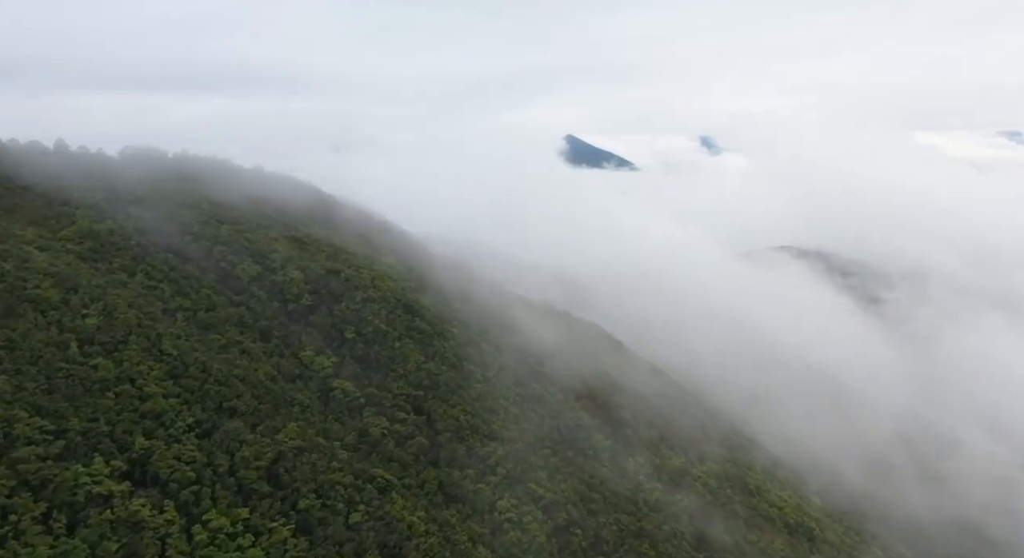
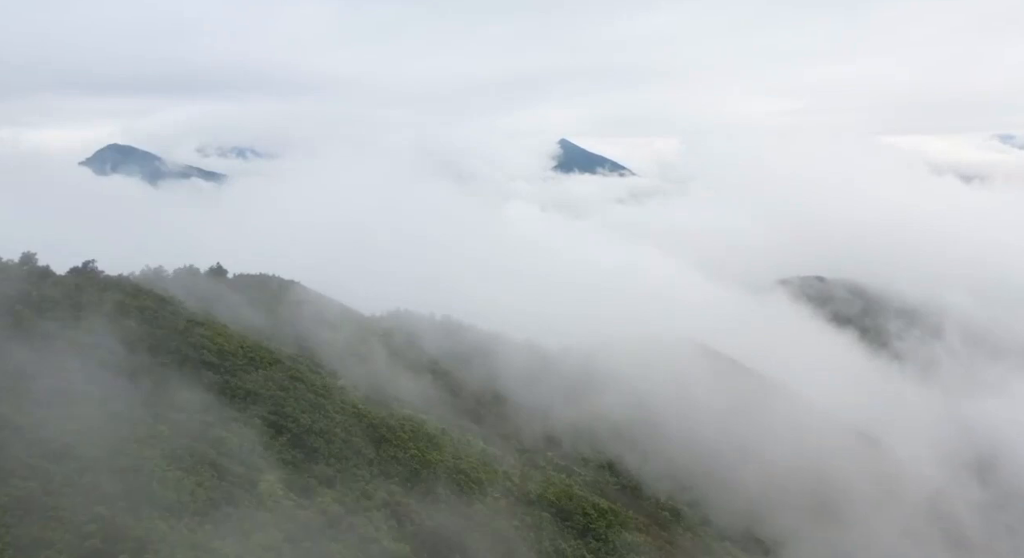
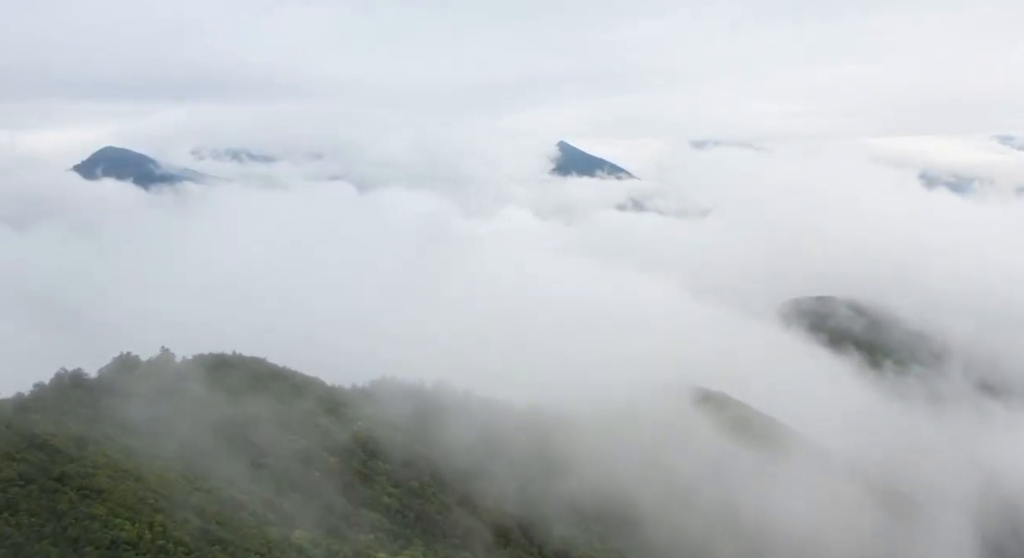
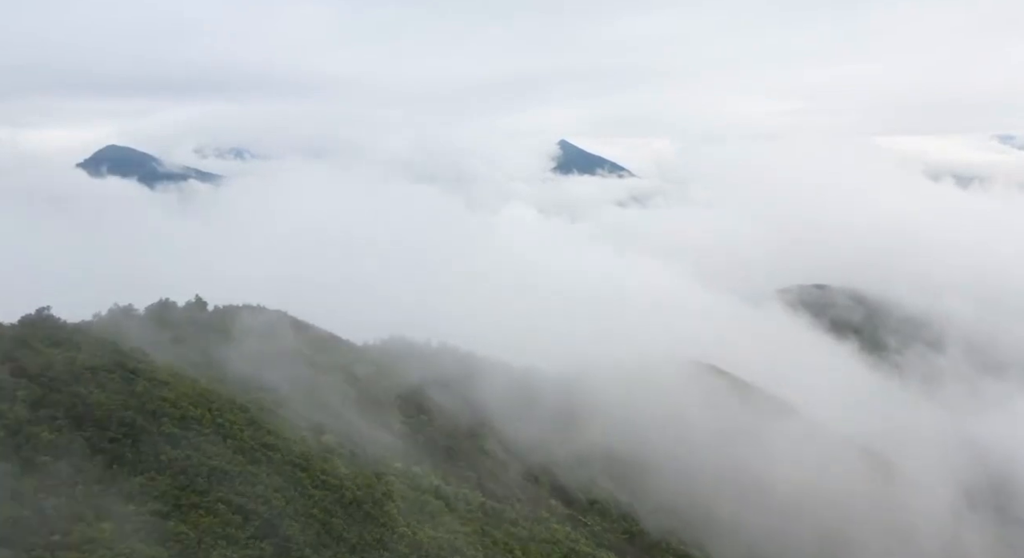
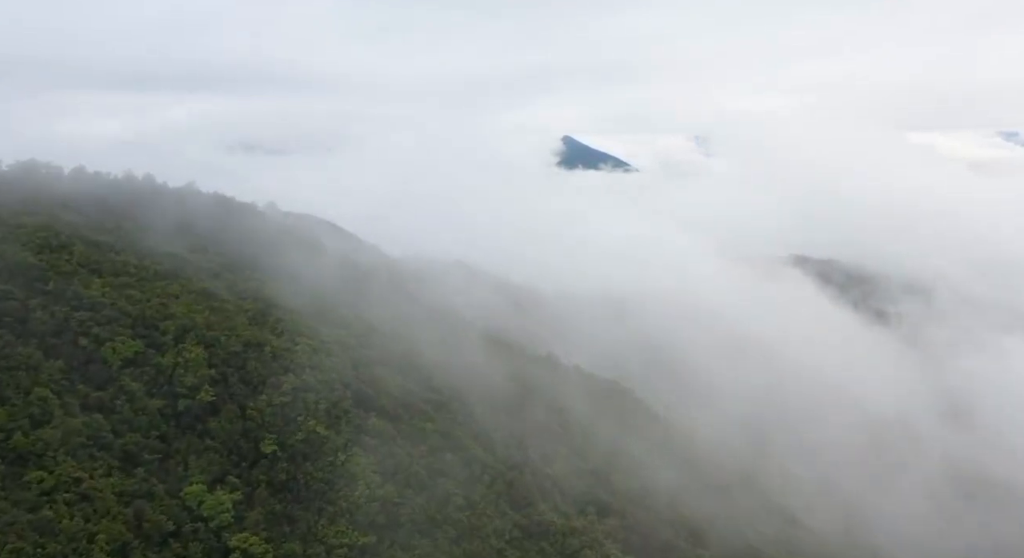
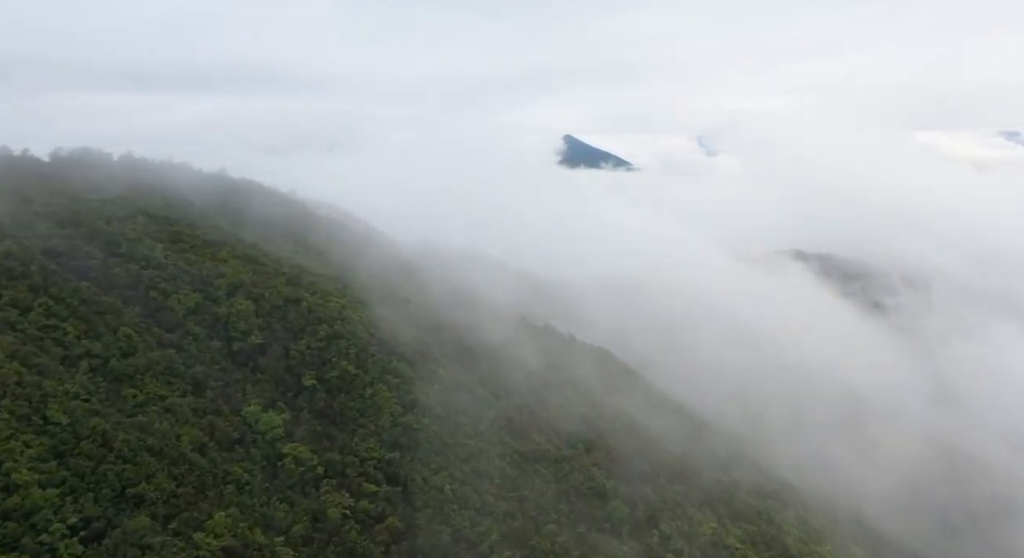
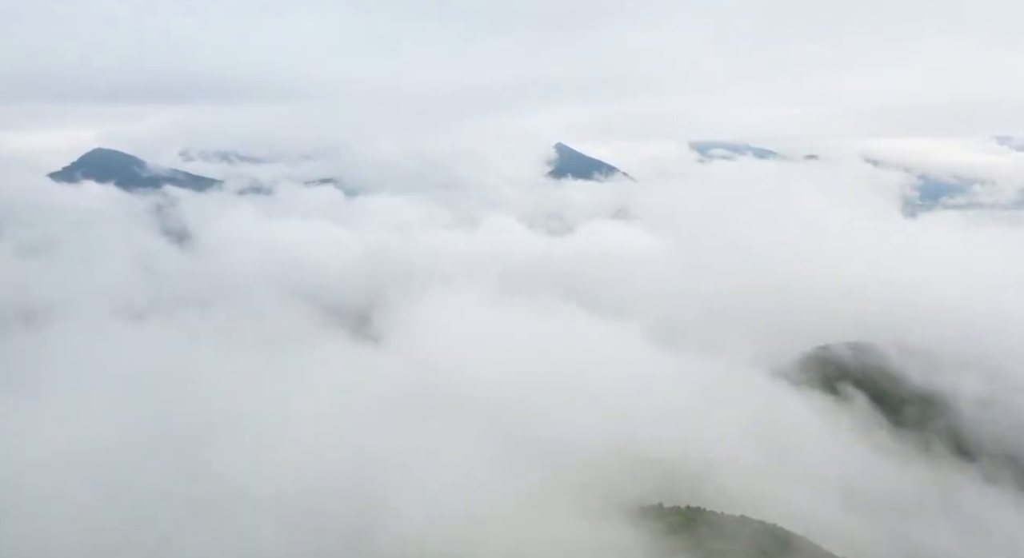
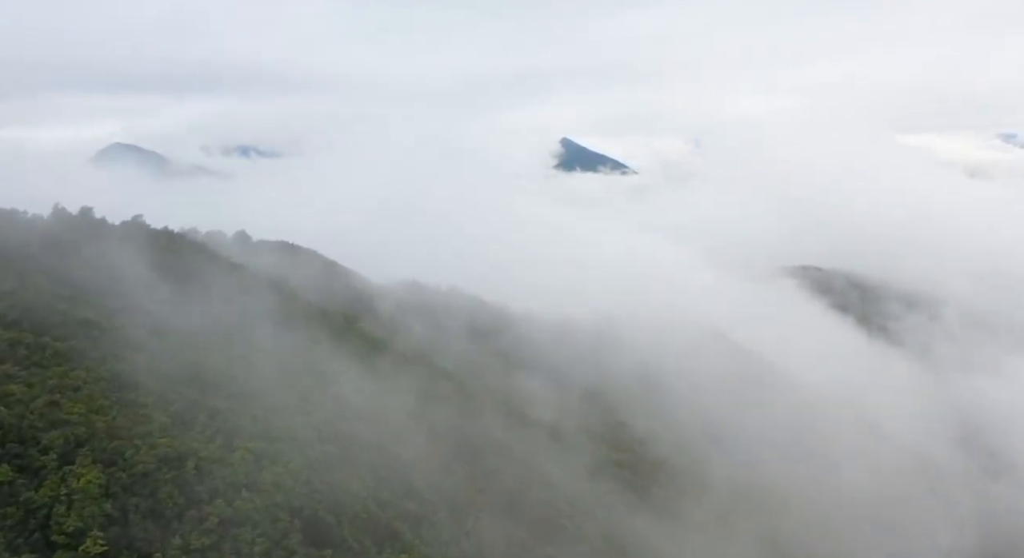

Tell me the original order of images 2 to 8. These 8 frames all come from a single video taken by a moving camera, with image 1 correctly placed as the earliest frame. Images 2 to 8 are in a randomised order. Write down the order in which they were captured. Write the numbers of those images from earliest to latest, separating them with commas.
6, 5, 8, 2, 4, 3, 7
